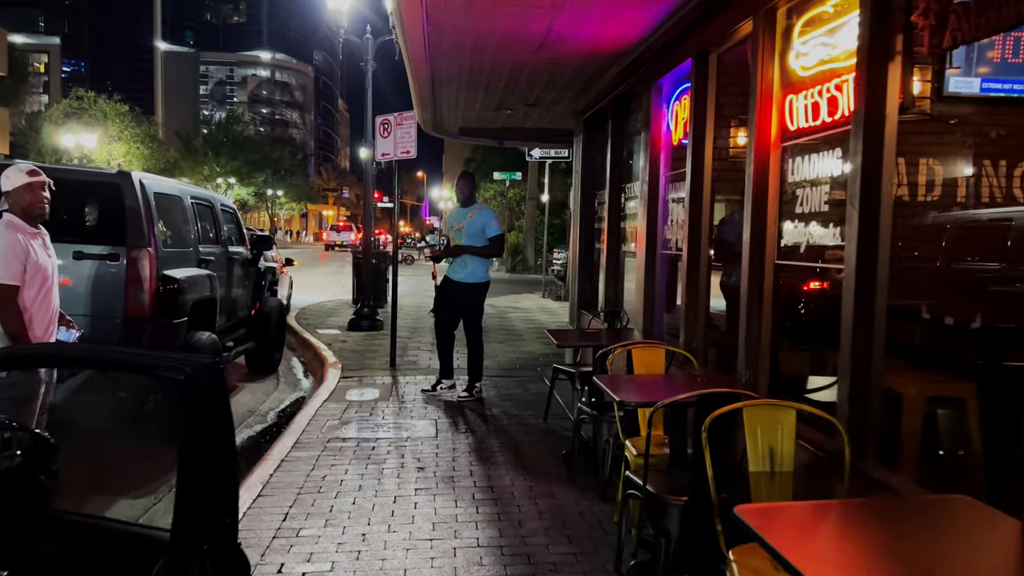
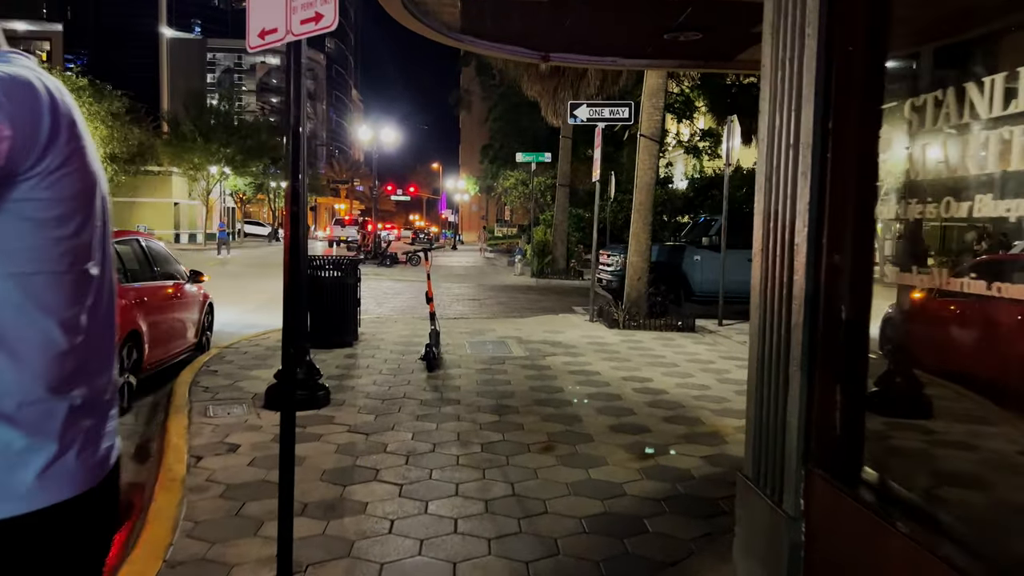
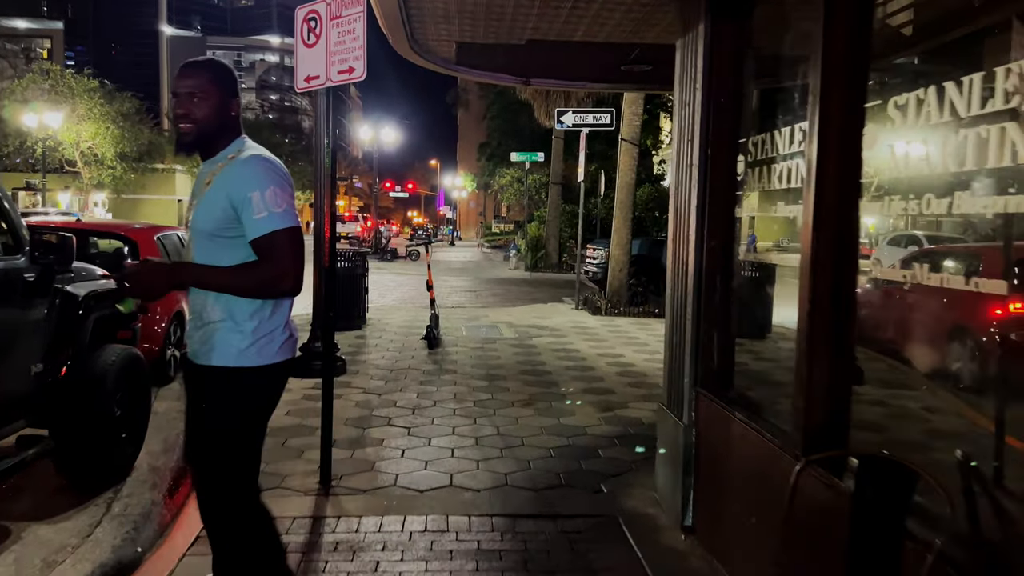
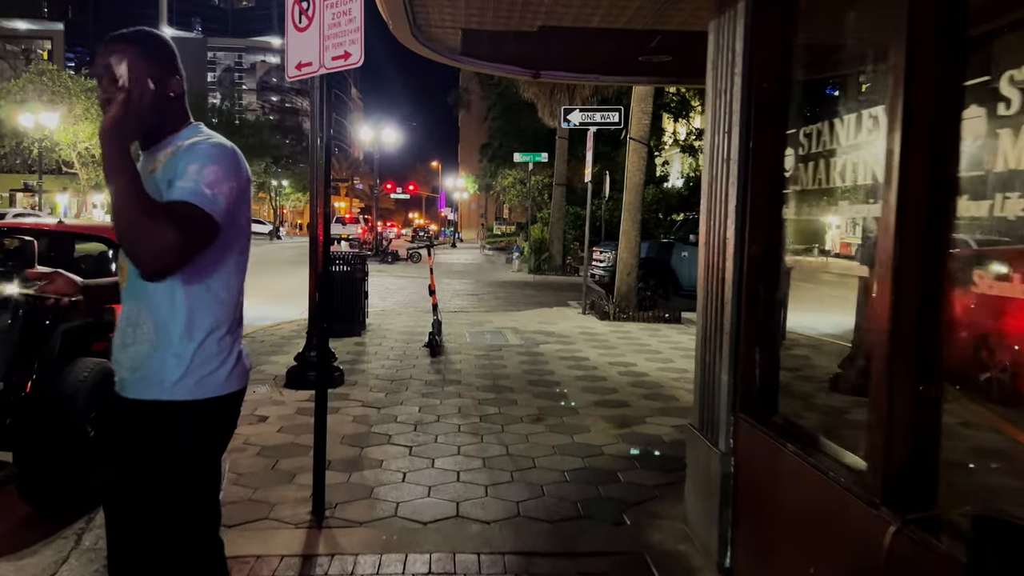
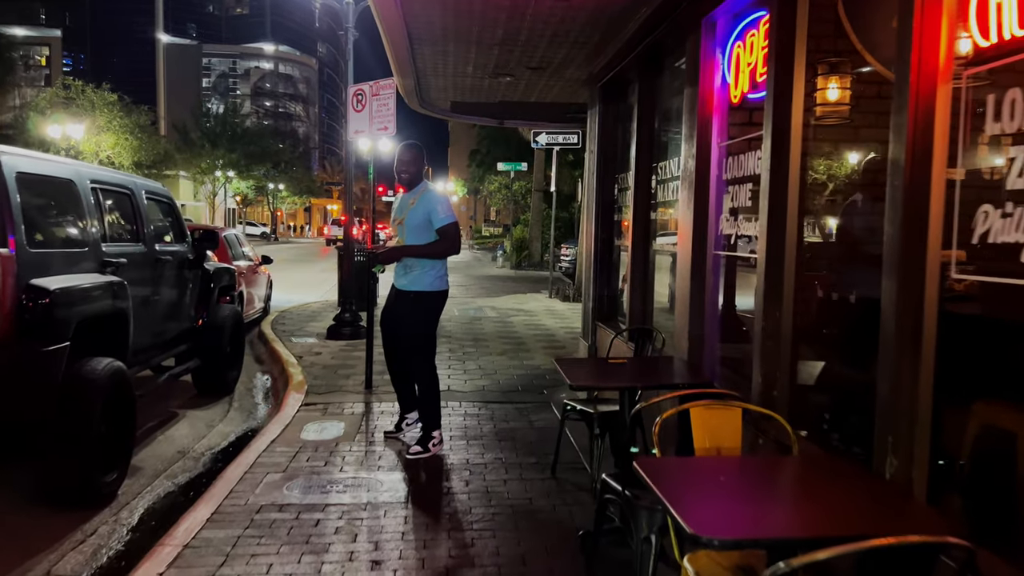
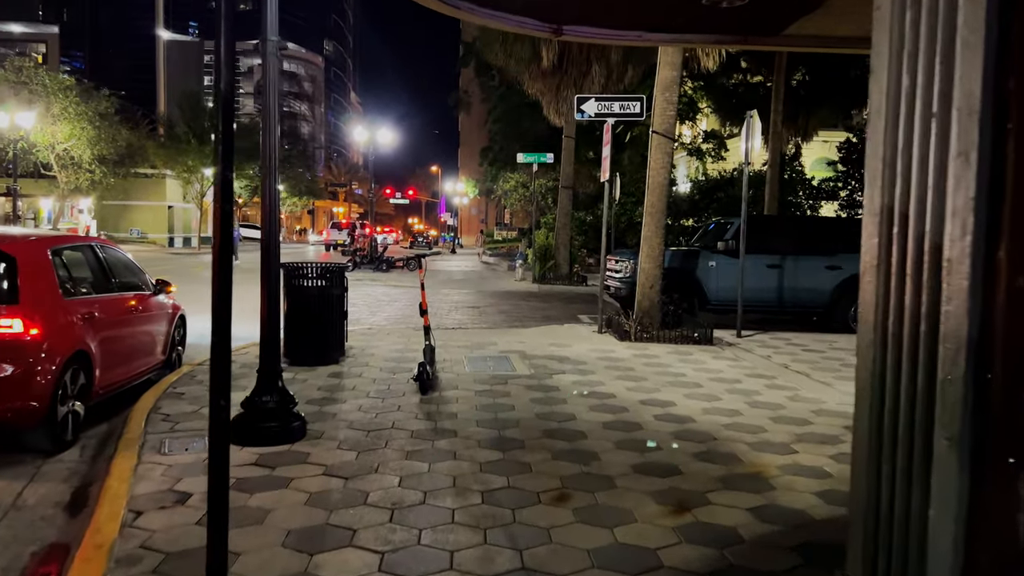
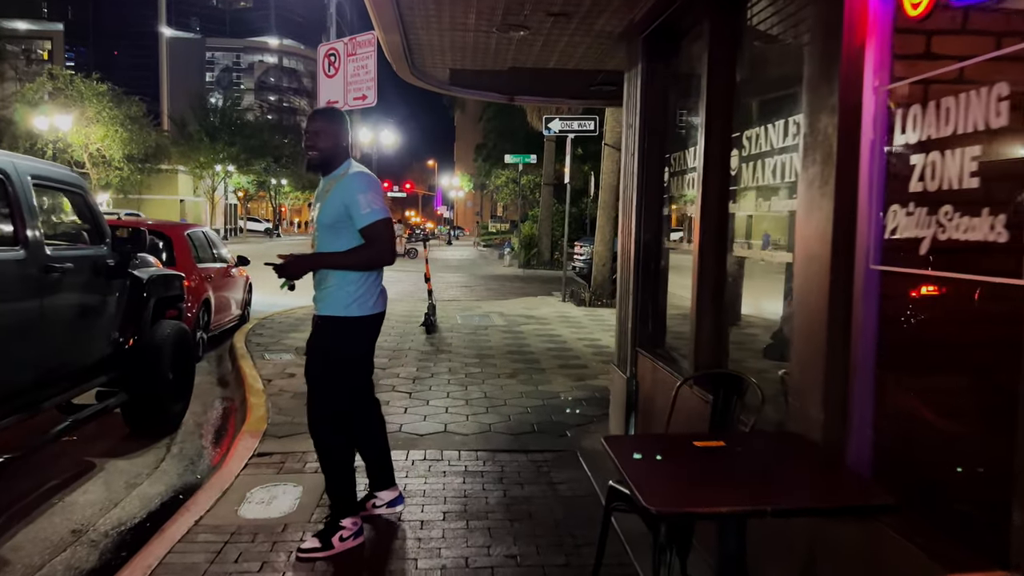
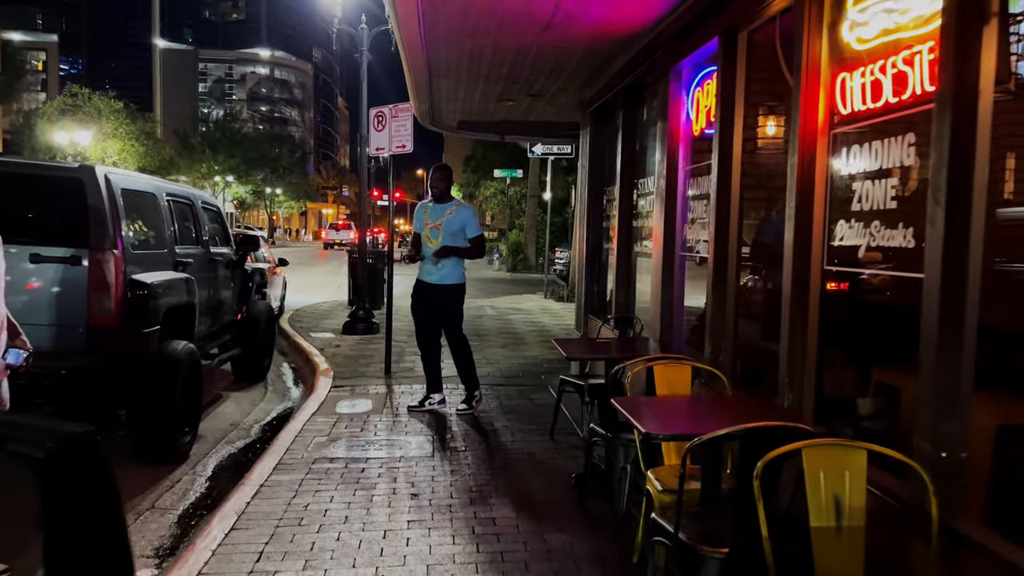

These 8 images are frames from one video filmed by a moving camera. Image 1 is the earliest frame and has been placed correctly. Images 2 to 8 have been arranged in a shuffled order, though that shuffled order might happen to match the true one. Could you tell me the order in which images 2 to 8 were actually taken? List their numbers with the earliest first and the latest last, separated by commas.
8, 5, 7, 3, 4, 2, 6
